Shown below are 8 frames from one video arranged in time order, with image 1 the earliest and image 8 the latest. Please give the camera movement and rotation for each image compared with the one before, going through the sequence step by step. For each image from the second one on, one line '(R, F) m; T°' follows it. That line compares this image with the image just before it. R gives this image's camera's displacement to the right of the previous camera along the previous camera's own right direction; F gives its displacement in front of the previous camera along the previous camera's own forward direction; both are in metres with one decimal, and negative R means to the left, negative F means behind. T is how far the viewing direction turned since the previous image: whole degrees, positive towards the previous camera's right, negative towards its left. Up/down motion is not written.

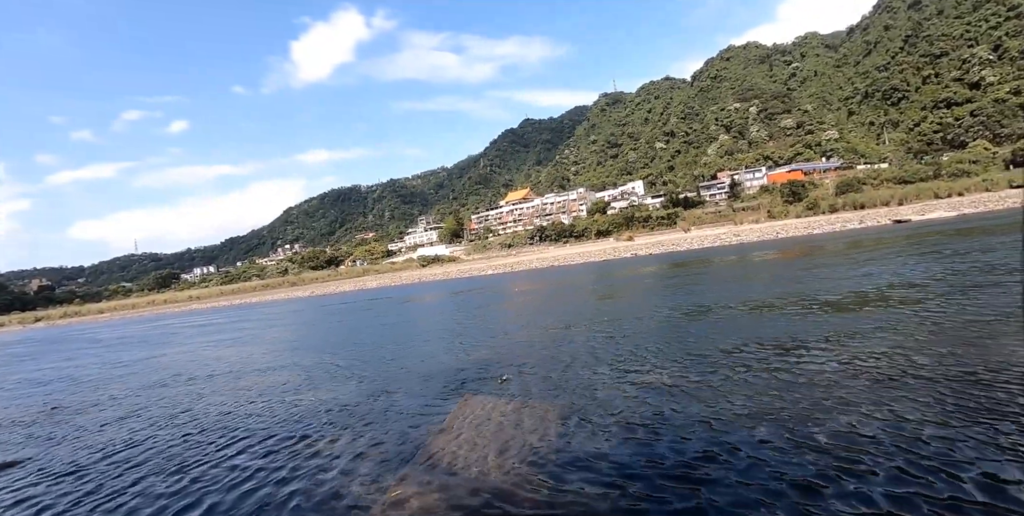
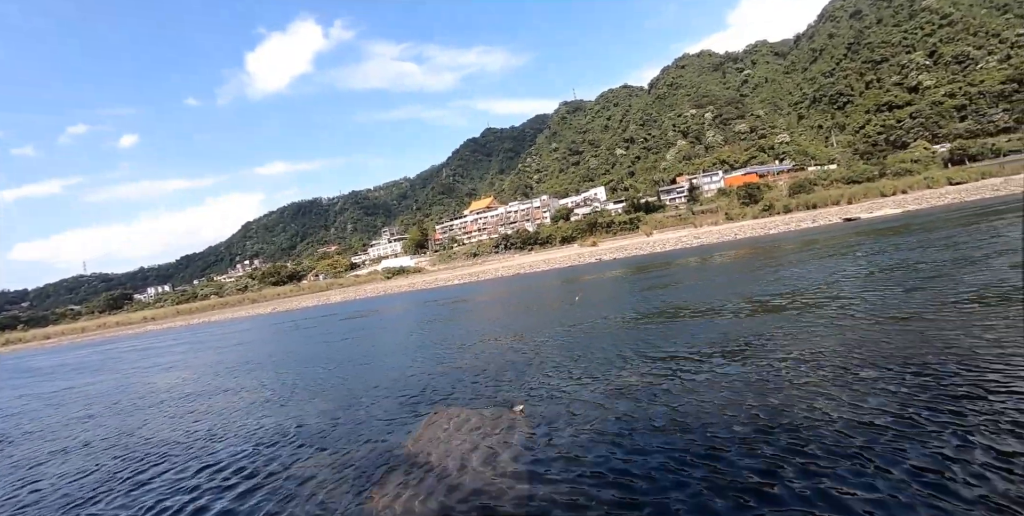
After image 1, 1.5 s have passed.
(-0.2, +1.0) m; +4°
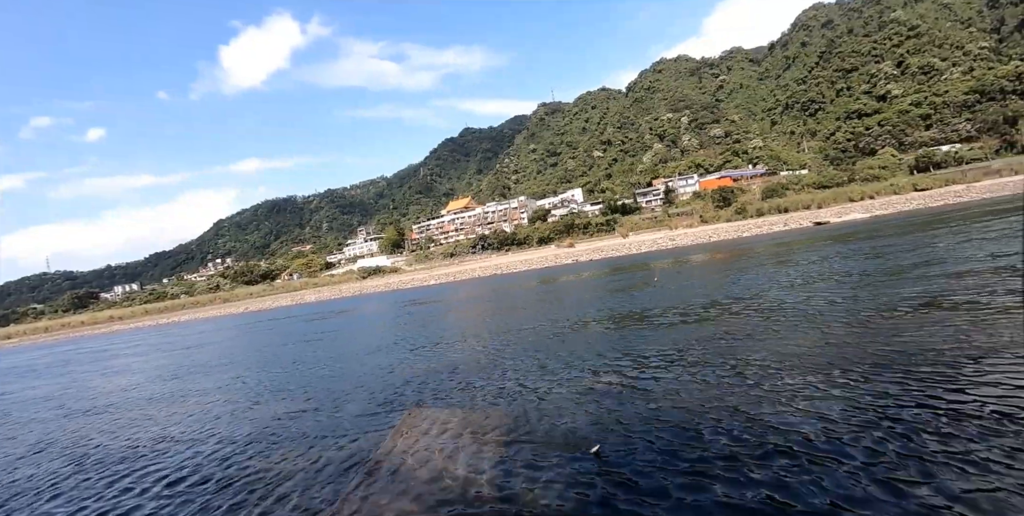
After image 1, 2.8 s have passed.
(-0.4, +0.3) m; +3°
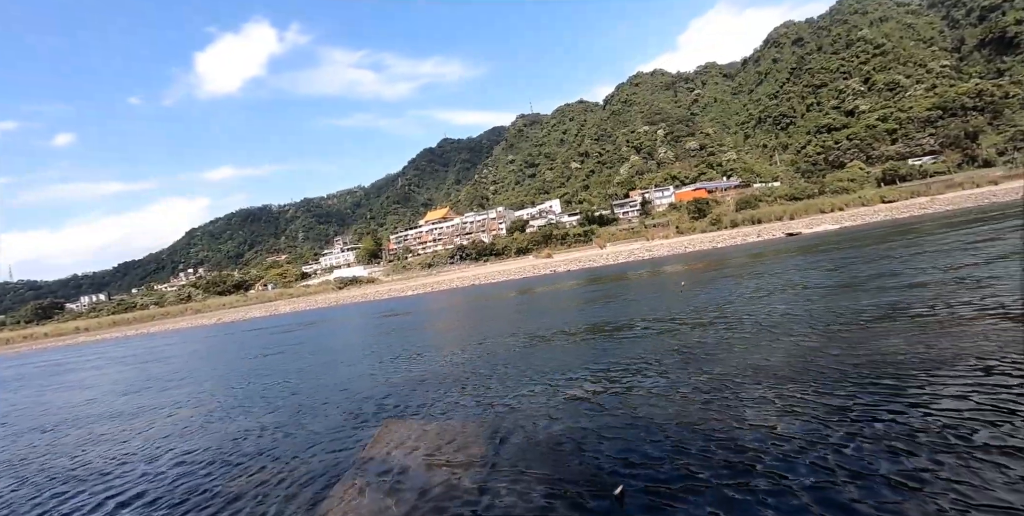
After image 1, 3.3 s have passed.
(-0.1, +0.6) m; +3°
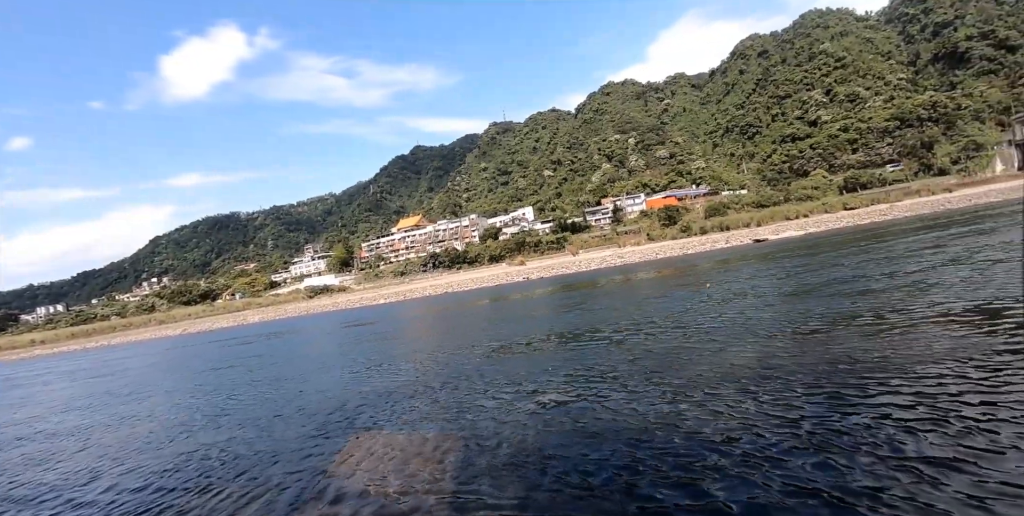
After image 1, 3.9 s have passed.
(-0.3, +0.5) m; +3°
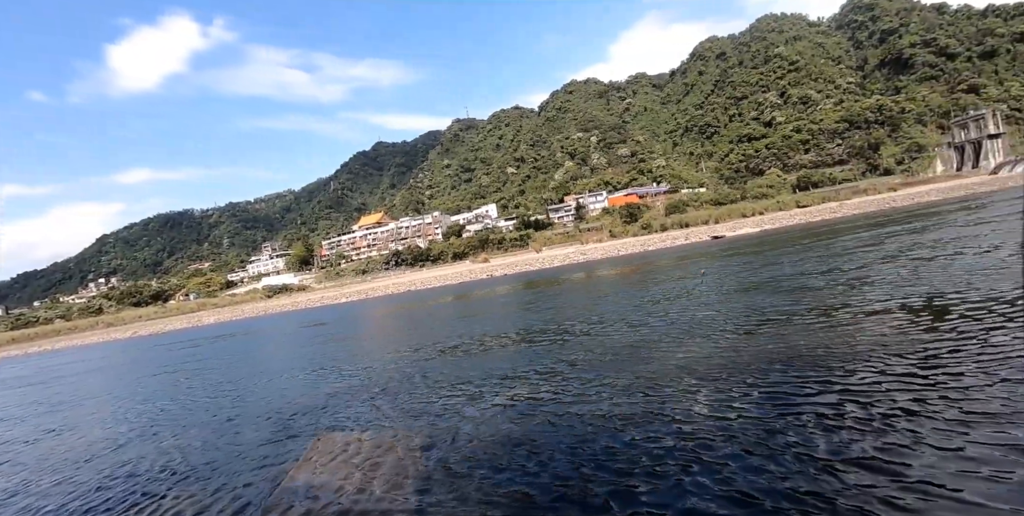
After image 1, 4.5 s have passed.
(-0.4, +0.6) m; +4°
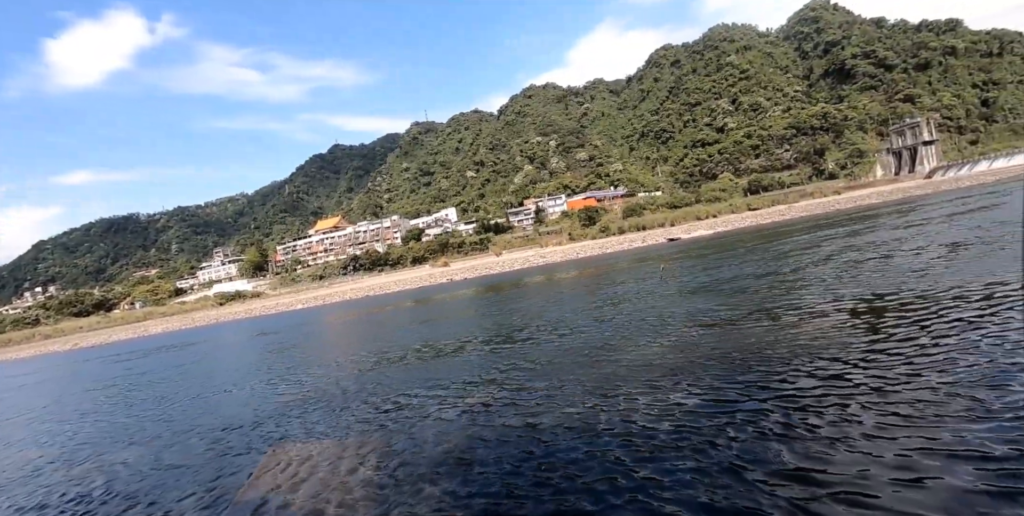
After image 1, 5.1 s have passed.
(-0.4, +0.7) m; +5°
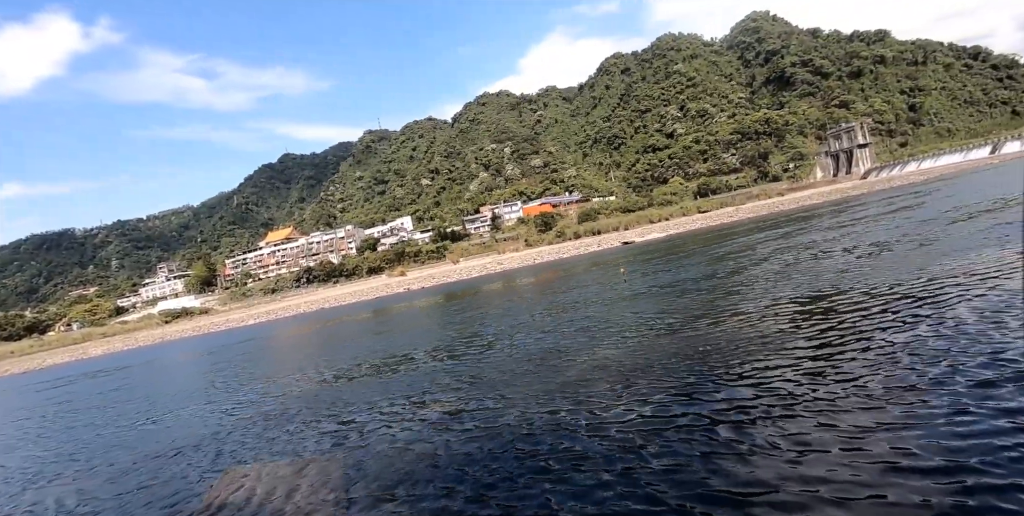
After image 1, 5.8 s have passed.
(-0.4, +0.7) m; +5°
